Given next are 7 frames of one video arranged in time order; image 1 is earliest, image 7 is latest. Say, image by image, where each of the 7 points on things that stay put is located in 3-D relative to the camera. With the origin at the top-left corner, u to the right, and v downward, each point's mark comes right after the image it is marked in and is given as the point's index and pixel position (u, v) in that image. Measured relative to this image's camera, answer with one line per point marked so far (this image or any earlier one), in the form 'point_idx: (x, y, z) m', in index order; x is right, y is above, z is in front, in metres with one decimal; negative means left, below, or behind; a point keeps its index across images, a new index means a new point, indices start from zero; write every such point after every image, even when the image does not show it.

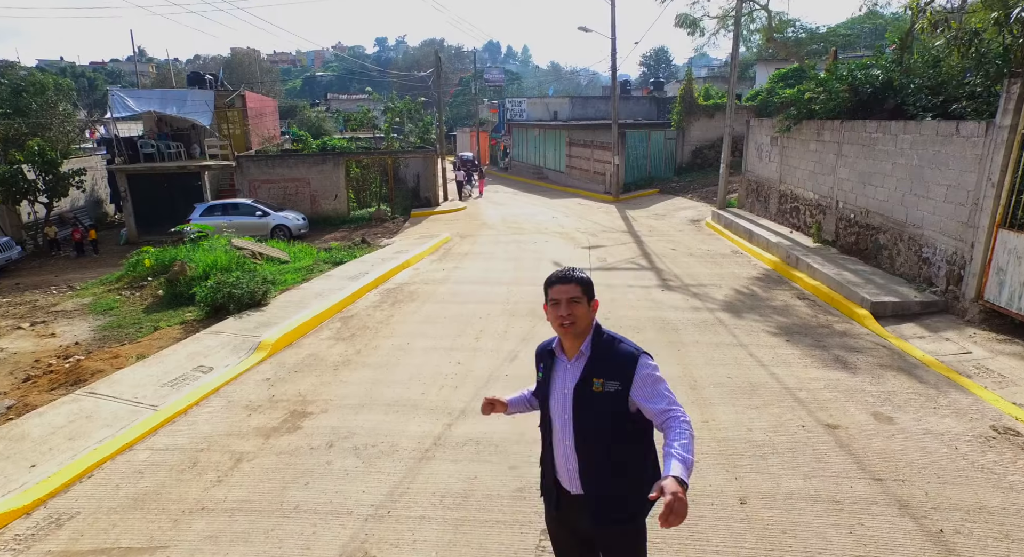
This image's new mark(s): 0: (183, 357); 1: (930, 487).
0: (-2.9, -0.7, +5.7) m
1: (+2.3, -1.2, +3.5) m
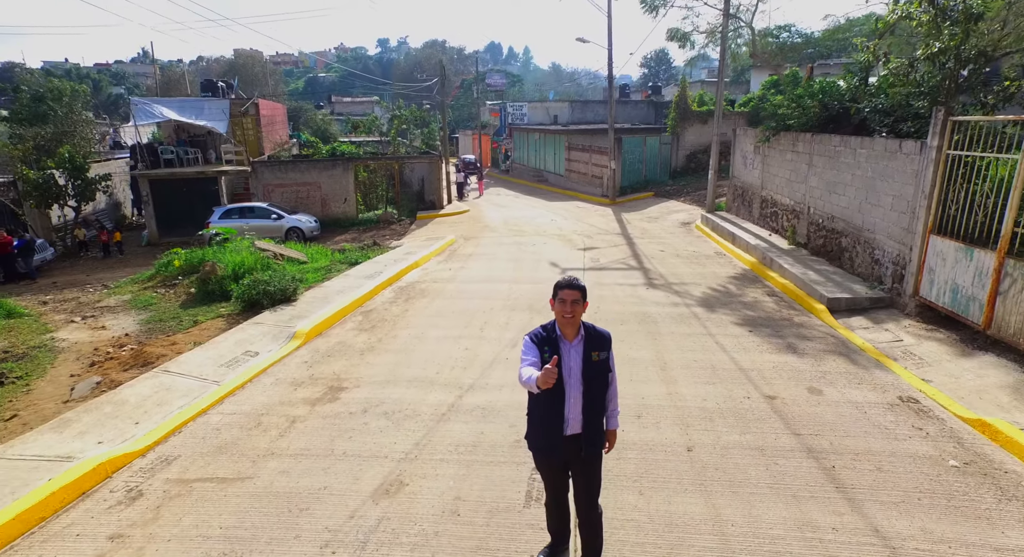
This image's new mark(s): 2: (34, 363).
0: (-2.9, -0.7, +6.7) m
1: (+2.3, -1.2, +4.5) m
2: (-5.8, -1.0, +7.7) m
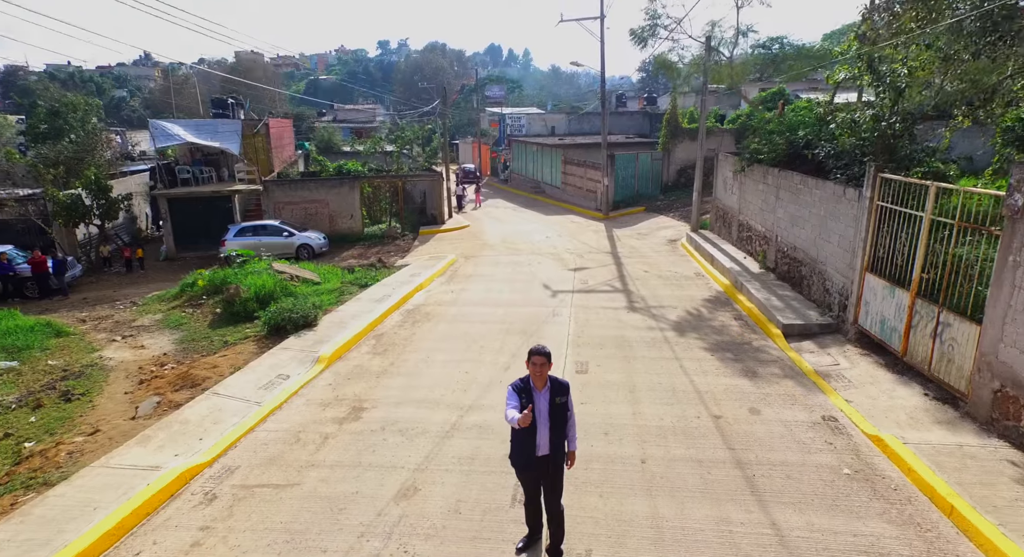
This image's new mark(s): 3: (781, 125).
0: (-3.0, -1.1, +7.8) m
1: (+2.3, -1.6, +5.7) m
2: (-5.9, -1.4, +8.8) m
3: (+5.3, +3.0, +12.5) m
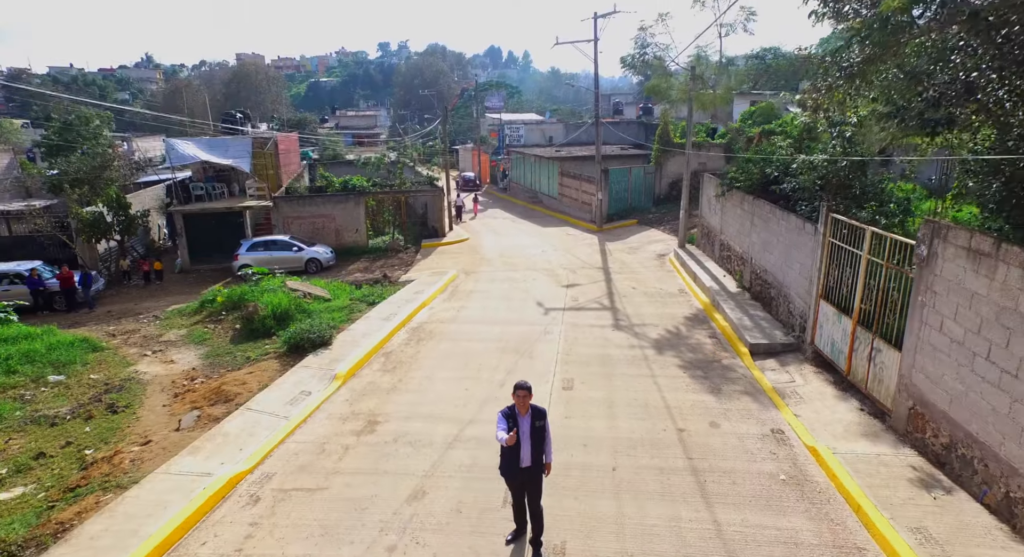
0: (-3.1, -1.5, +8.9) m
1: (+2.2, -2.0, +6.7) m
2: (-6.0, -1.8, +9.9) m
3: (+5.2, +2.6, +13.5) m
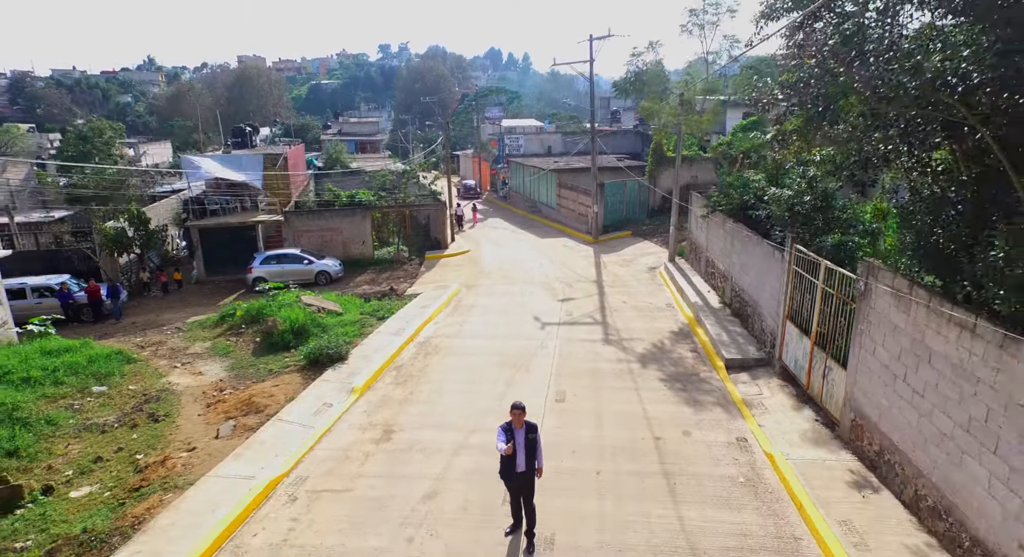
0: (-3.1, -1.9, +10.0) m
1: (+2.1, -2.3, +7.8) m
2: (-6.0, -2.2, +11.0) m
3: (+5.2, +2.2, +14.6) m
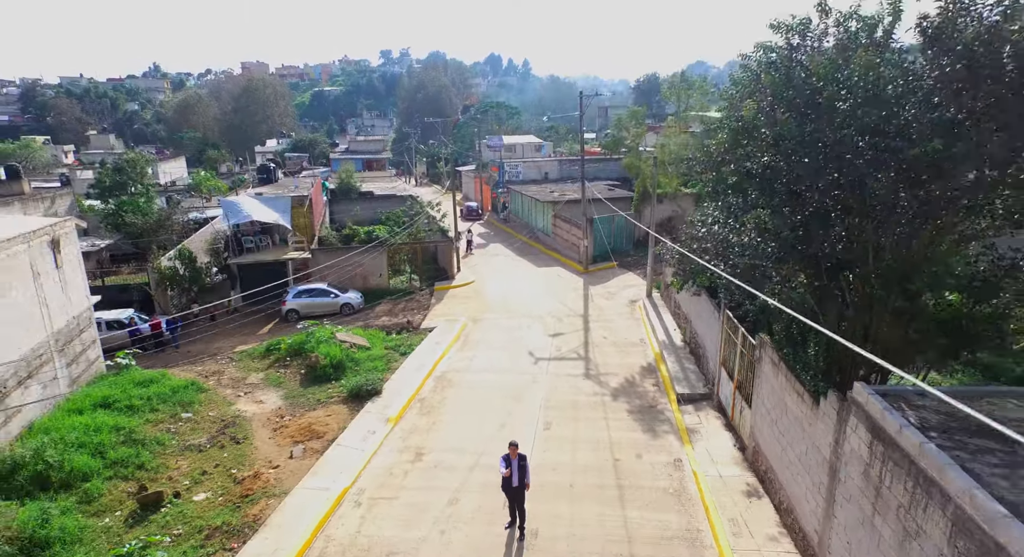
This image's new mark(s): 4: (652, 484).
0: (-3.2, -3.1, +13.2) m
1: (+2.1, -3.5, +11.0) m
2: (-6.0, -3.4, +14.2) m
3: (+5.2, +1.0, +17.8) m
4: (+2.4, -3.5, +10.9) m
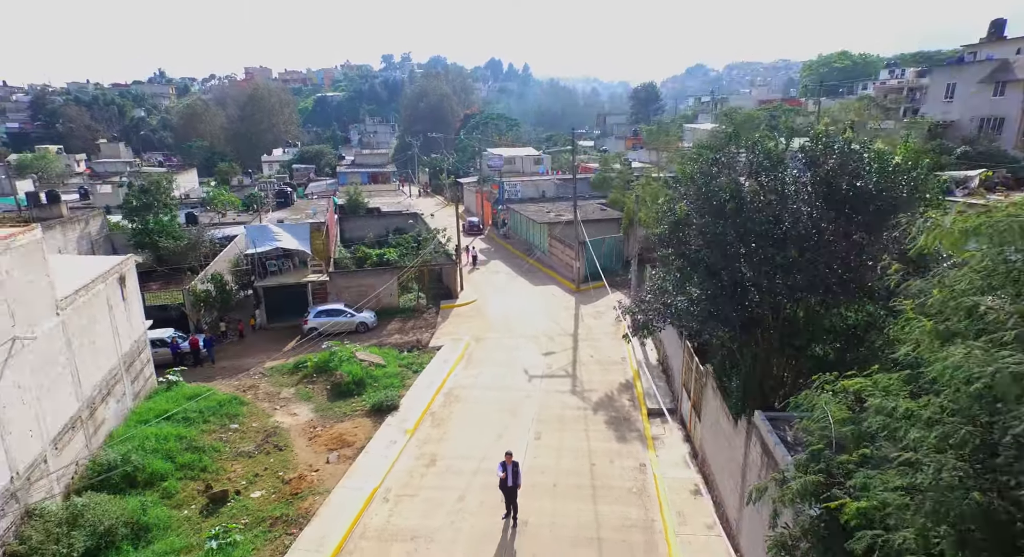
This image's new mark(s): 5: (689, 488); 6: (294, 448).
0: (-3.2, -4.0, +15.9) m
1: (+2.0, -4.4, +13.7) m
2: (-6.1, -4.3, +16.9) m
3: (+5.1, +0.1, +20.6) m
4: (+2.3, -4.4, +13.6) m
5: (+3.7, -4.4, +13.2) m
6: (-5.6, -4.4, +16.3) m
